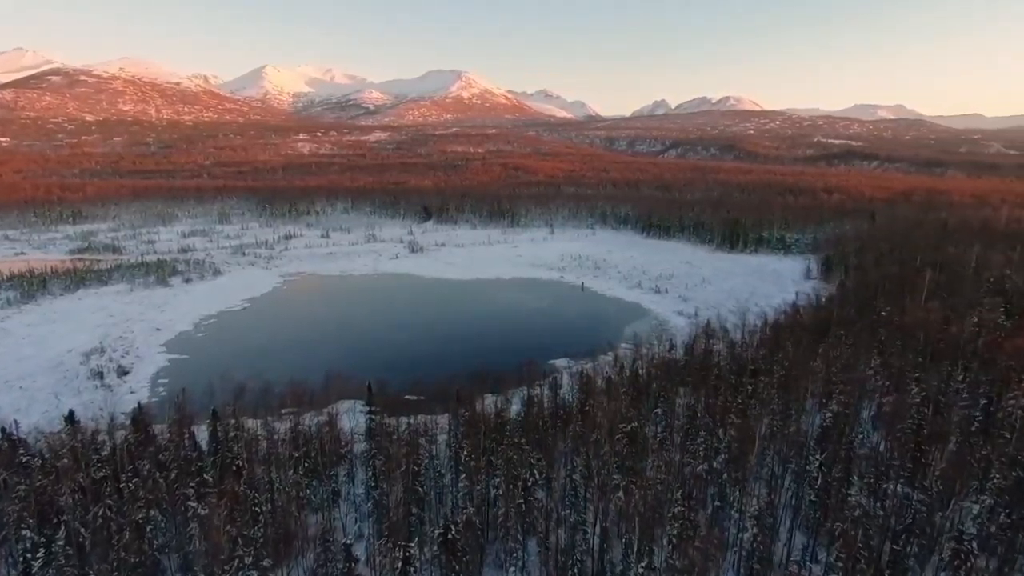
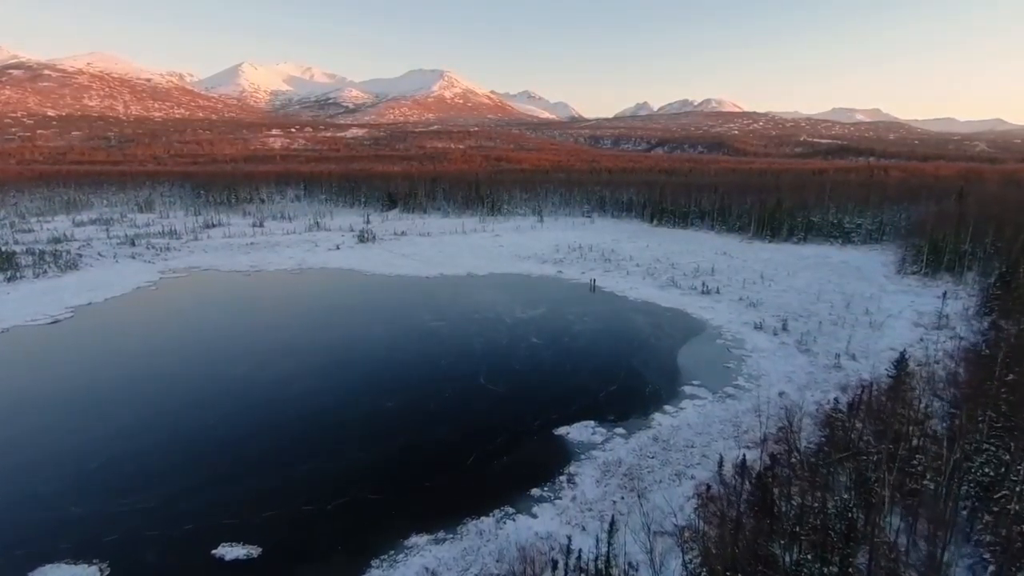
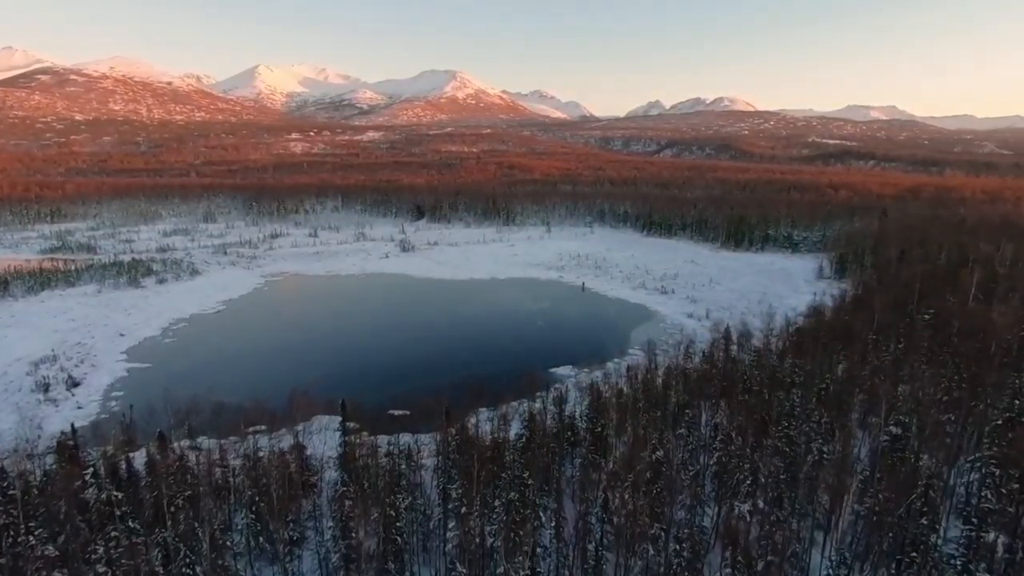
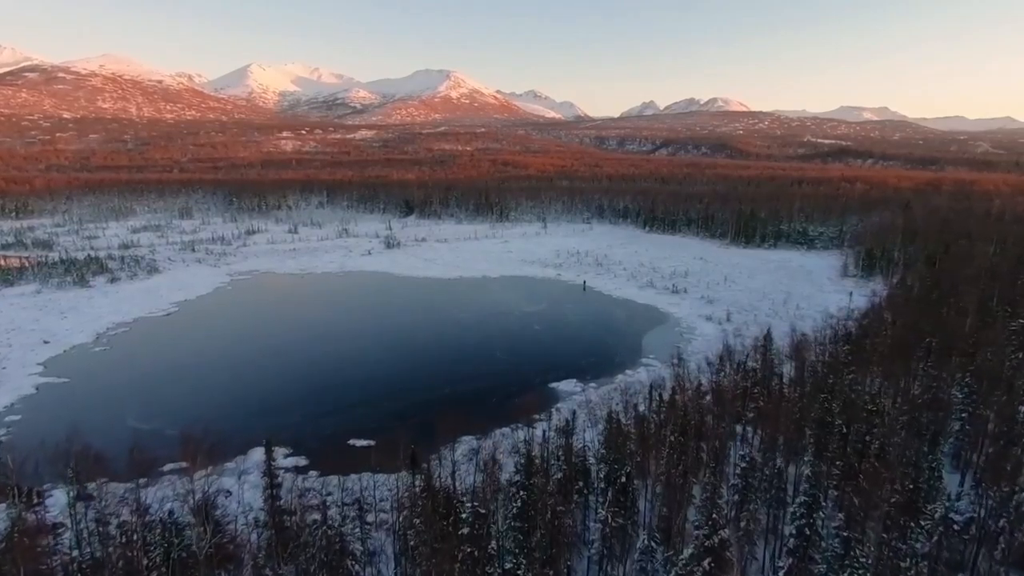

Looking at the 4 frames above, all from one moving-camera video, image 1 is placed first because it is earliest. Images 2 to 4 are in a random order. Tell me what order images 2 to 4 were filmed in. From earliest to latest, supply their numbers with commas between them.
3, 4, 2
